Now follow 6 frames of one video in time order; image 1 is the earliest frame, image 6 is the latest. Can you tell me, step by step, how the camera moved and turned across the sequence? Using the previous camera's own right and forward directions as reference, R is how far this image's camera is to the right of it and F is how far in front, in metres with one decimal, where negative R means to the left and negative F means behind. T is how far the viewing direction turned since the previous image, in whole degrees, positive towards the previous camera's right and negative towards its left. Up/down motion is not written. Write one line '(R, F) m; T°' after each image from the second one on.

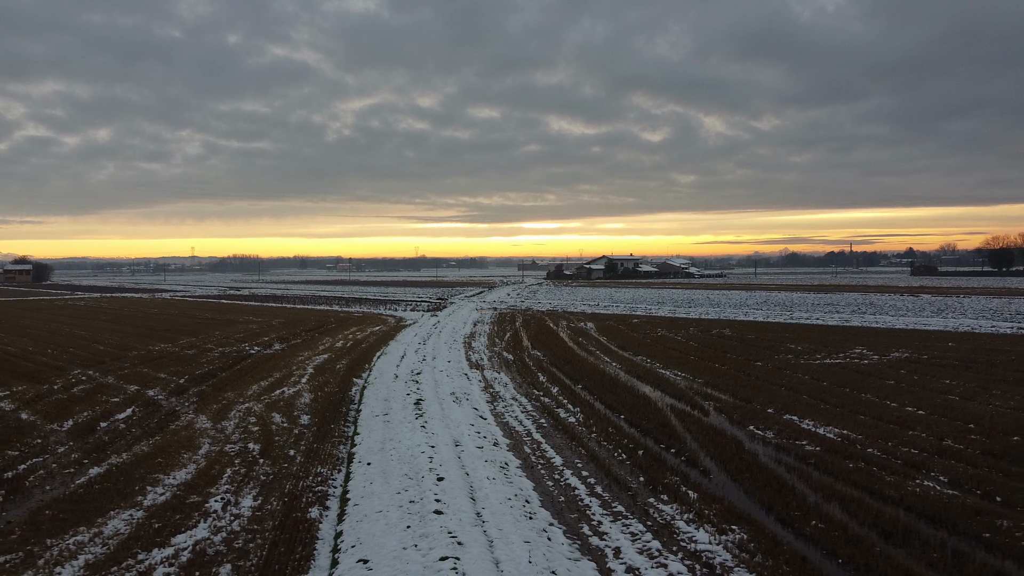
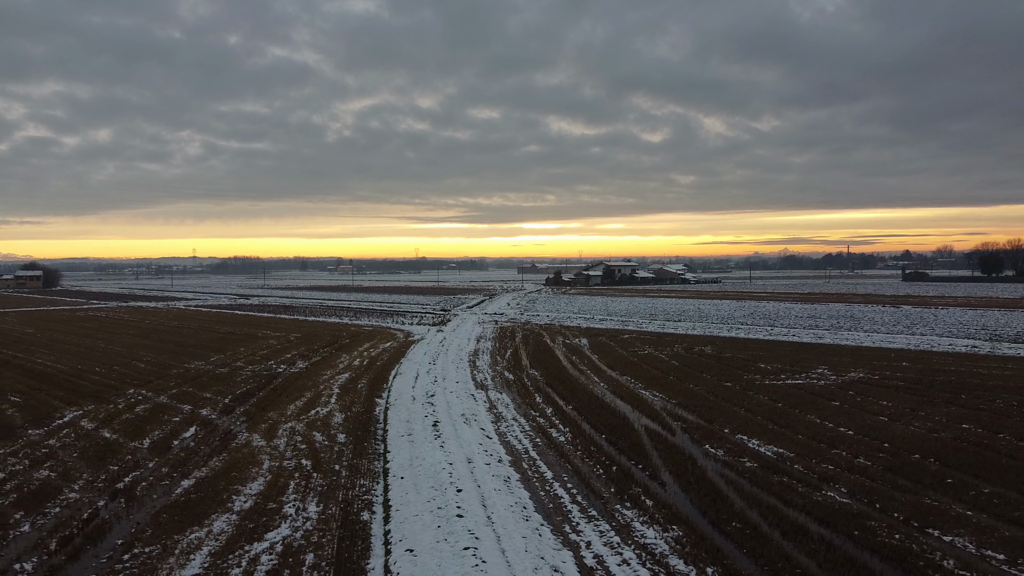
(0.0, -1.4) m; 0°
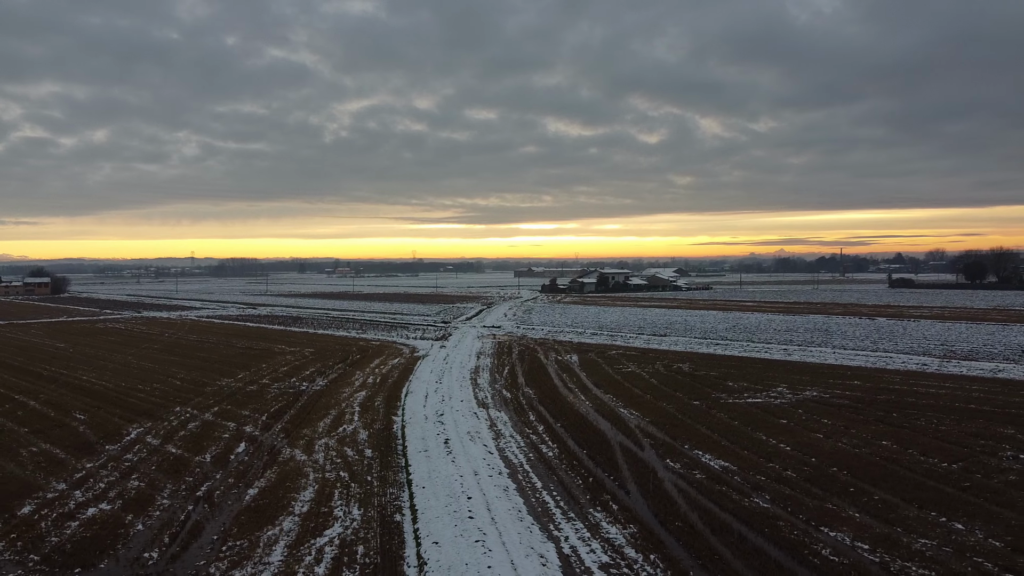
(0.0, -1.8) m; 0°
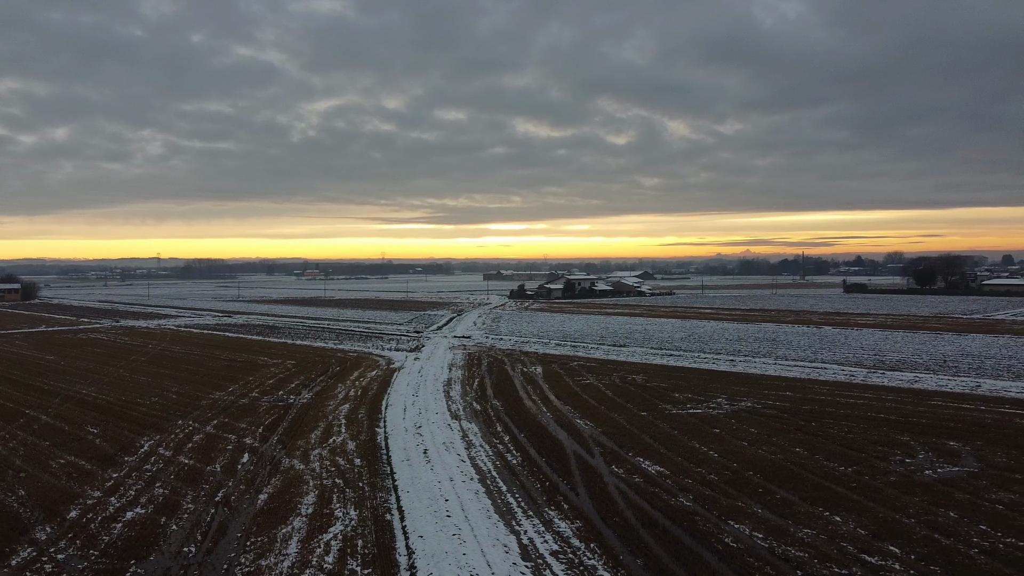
(0.0, -1.7) m; +2°
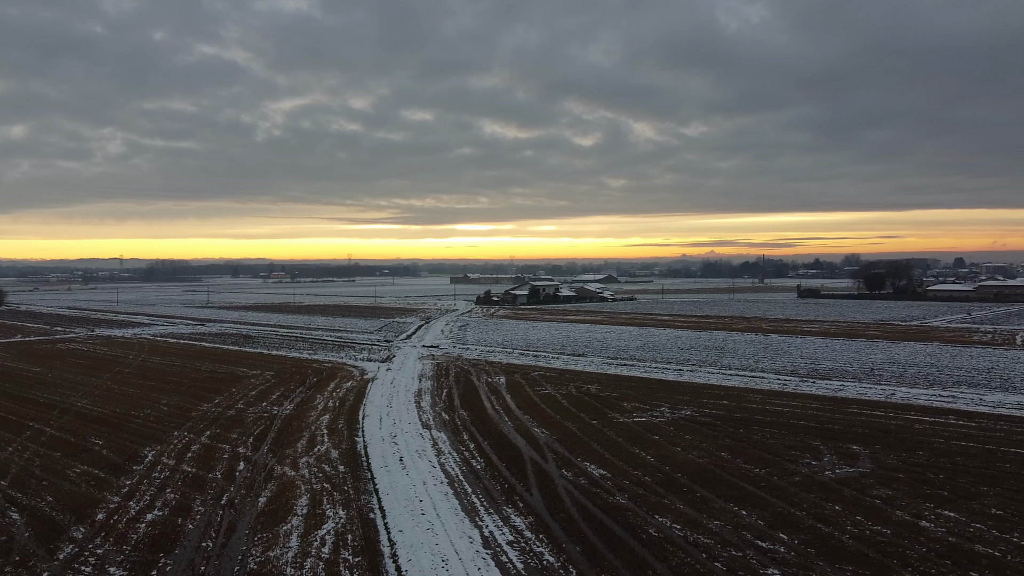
(0.0, -1.8) m; +2°
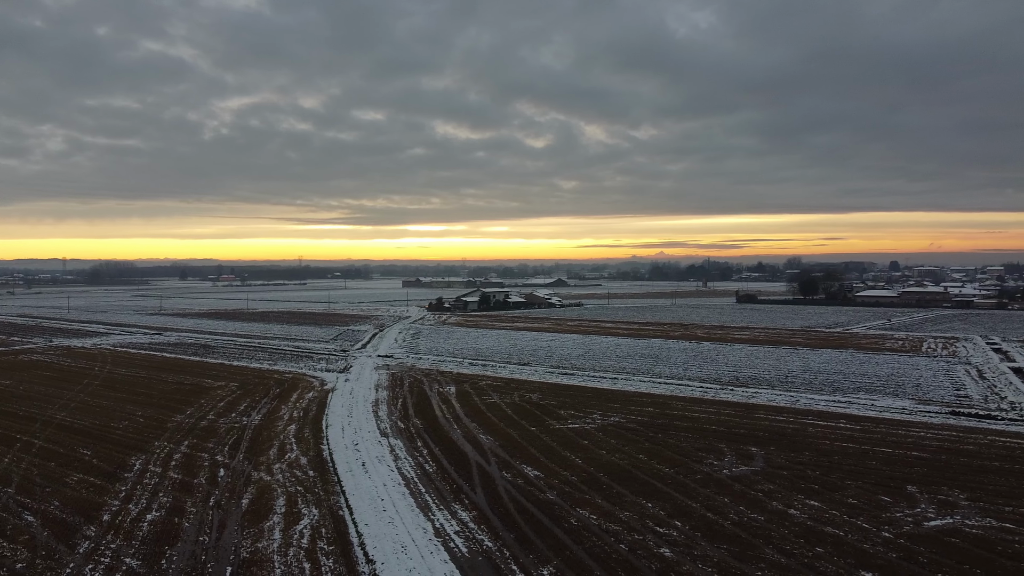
(+0.1, -2.2) m; +3°
